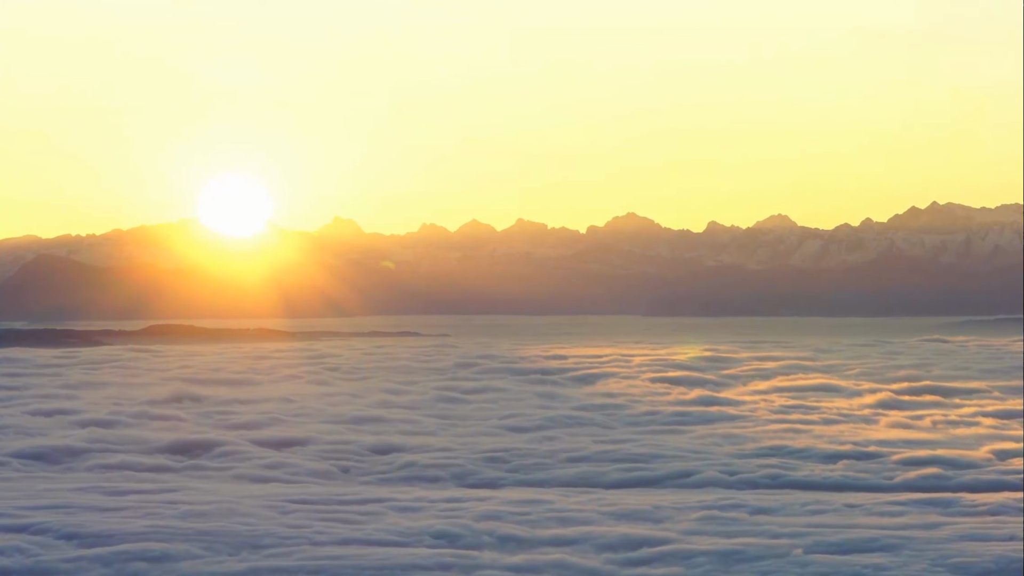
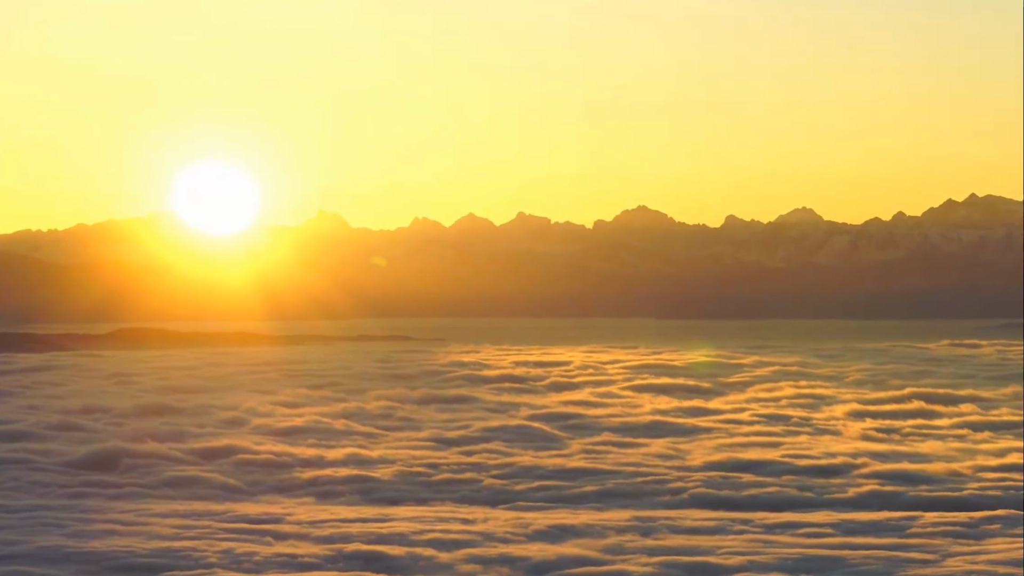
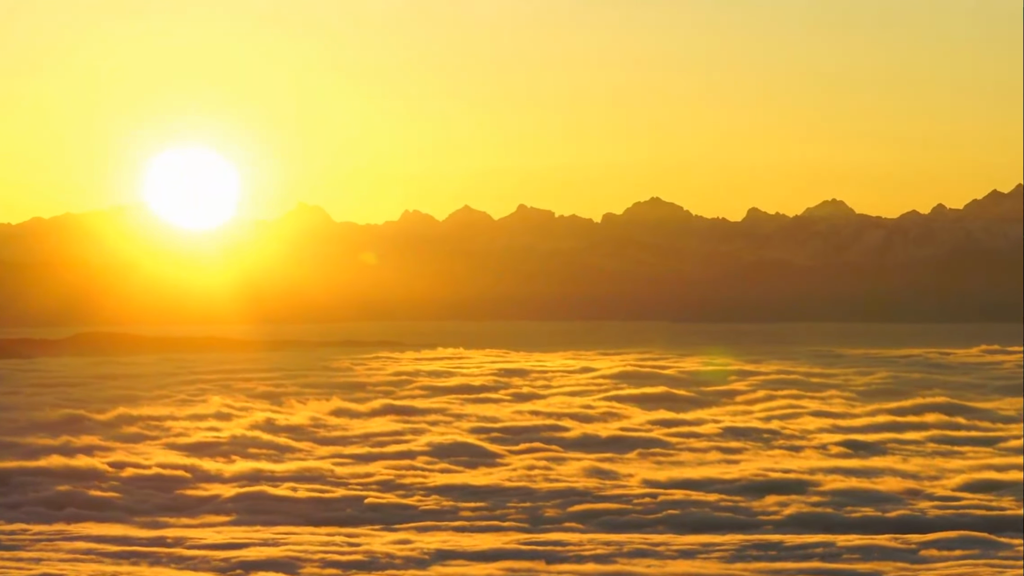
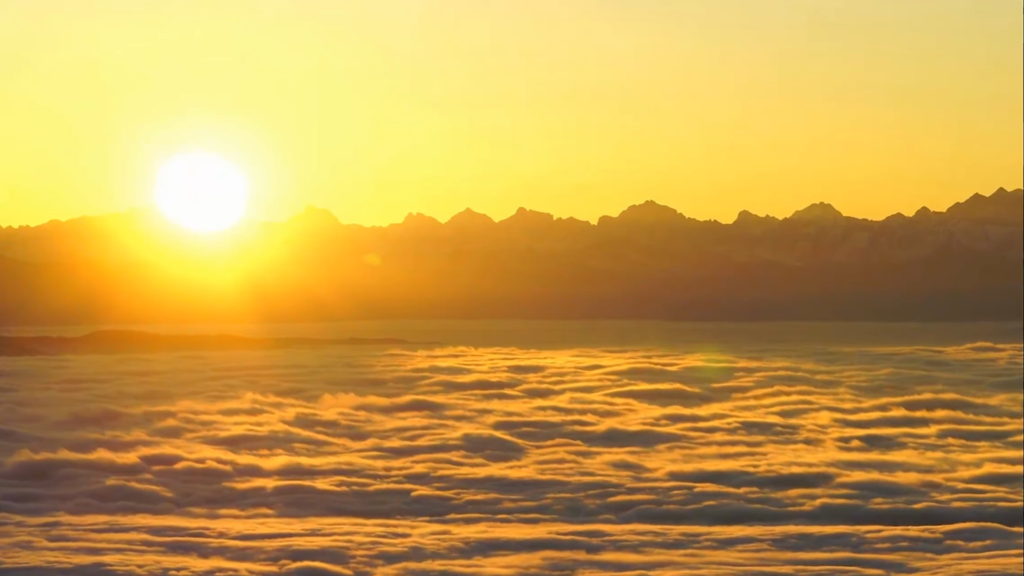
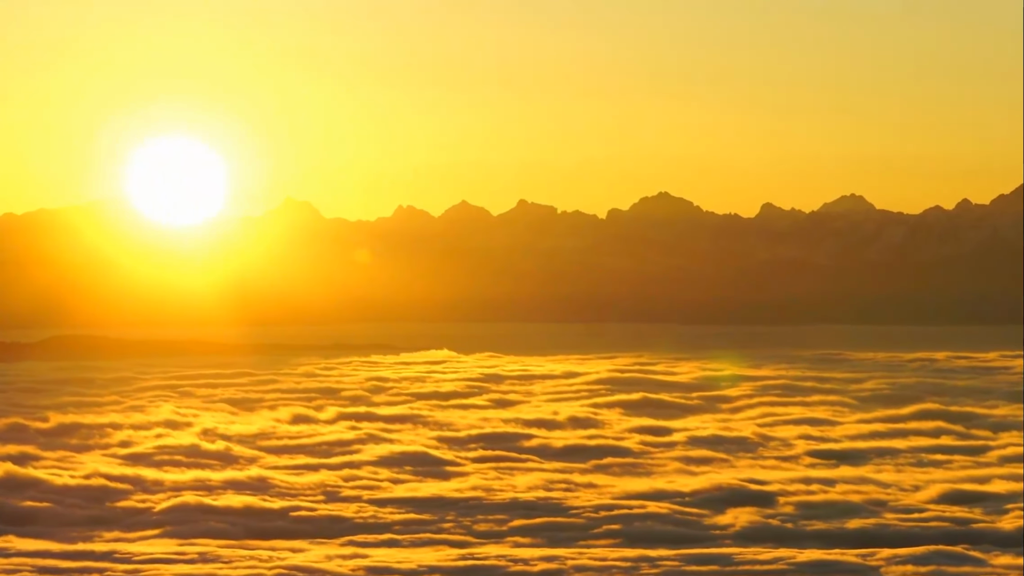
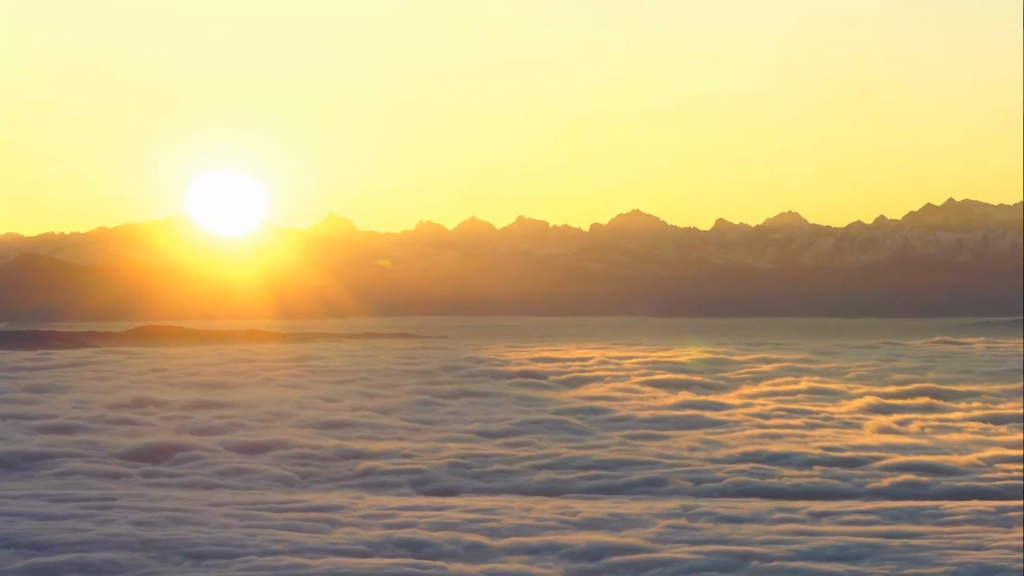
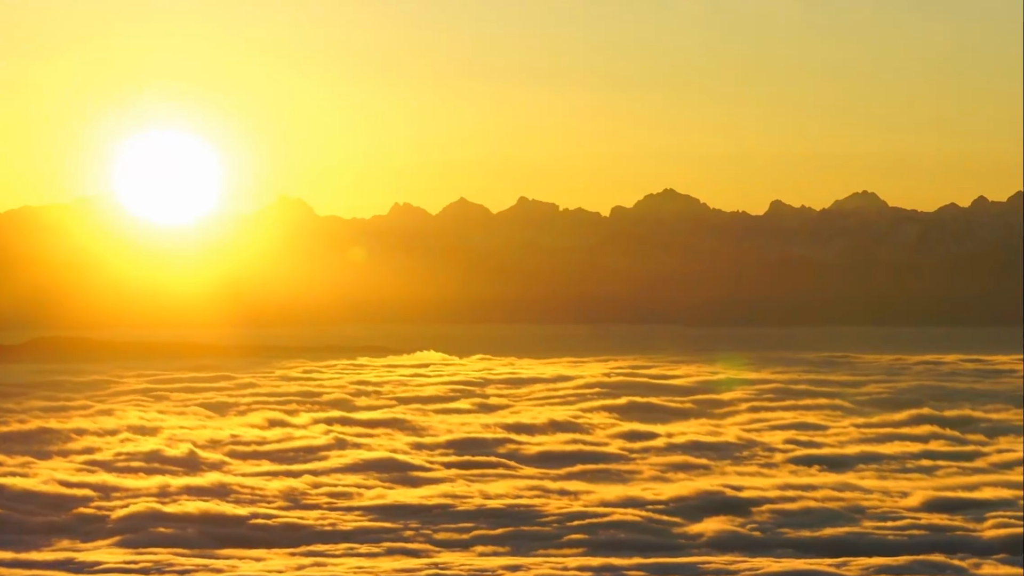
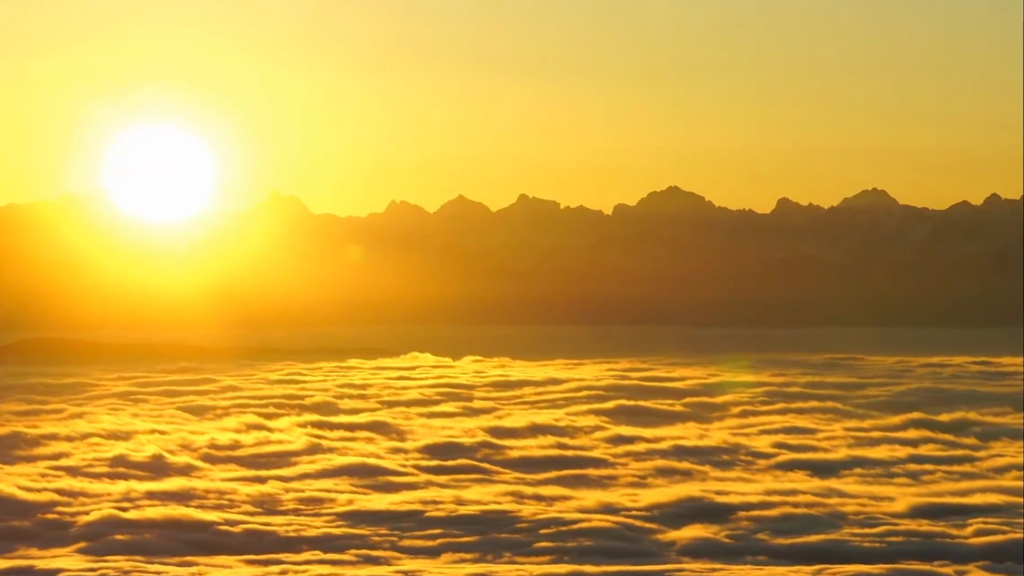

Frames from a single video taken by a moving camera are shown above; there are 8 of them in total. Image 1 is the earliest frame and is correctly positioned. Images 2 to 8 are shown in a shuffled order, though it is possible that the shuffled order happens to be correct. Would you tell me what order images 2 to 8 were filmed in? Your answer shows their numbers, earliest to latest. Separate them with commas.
6, 2, 4, 3, 5, 7, 8
